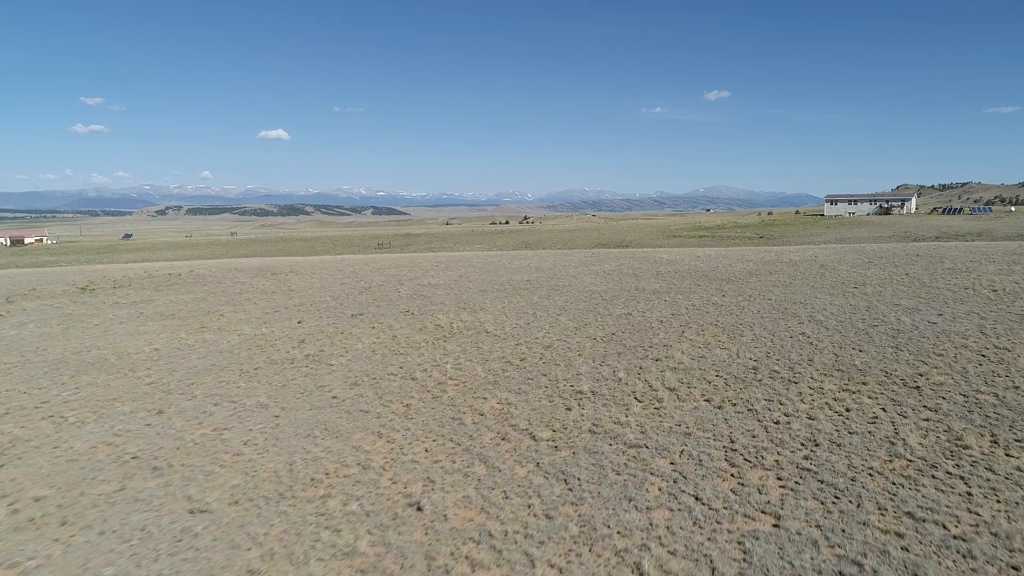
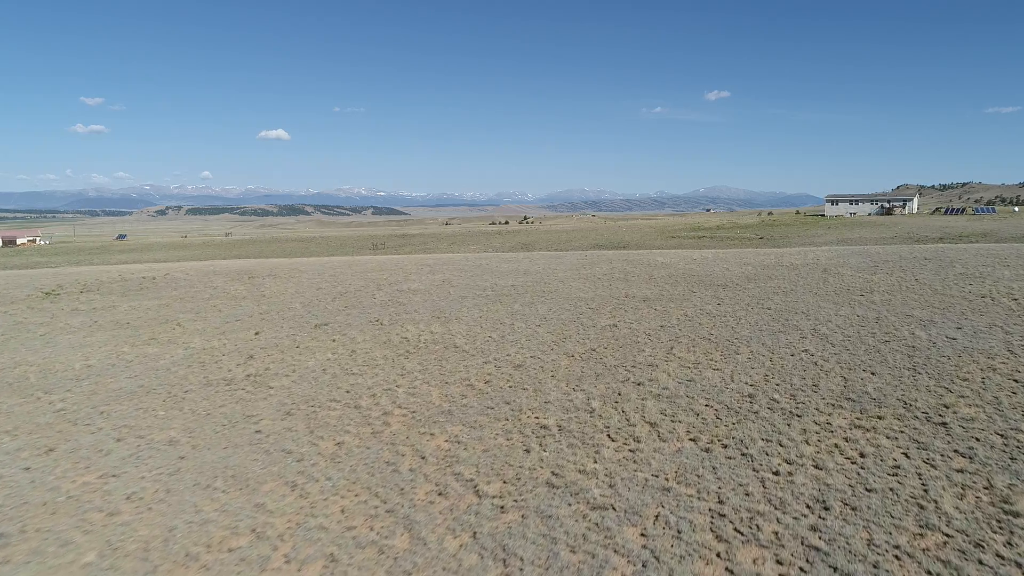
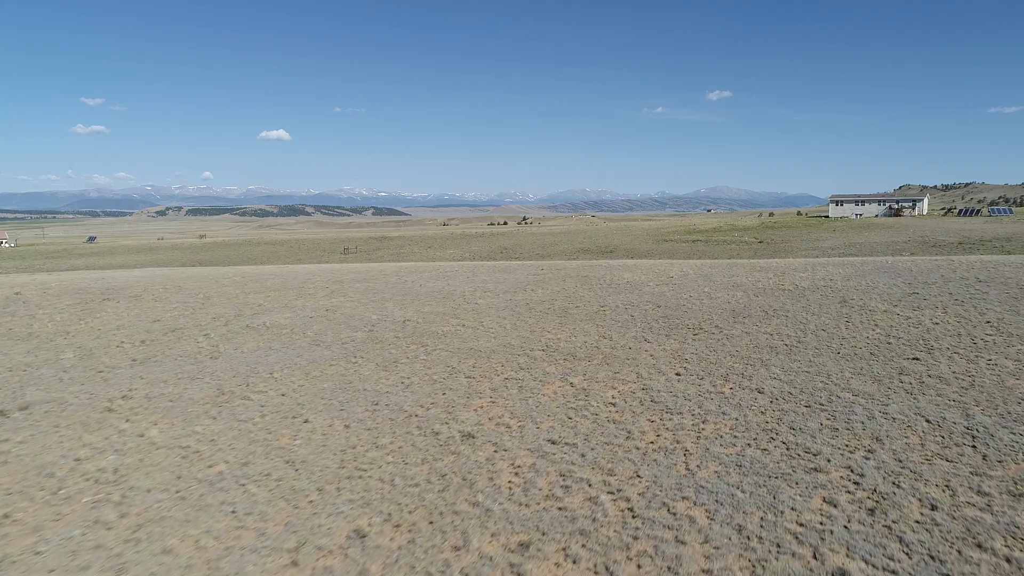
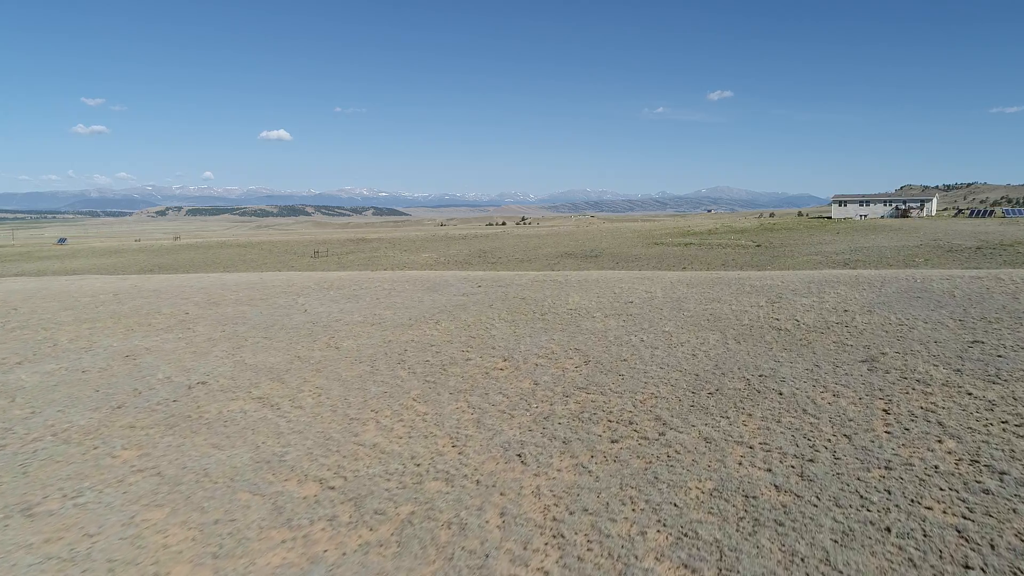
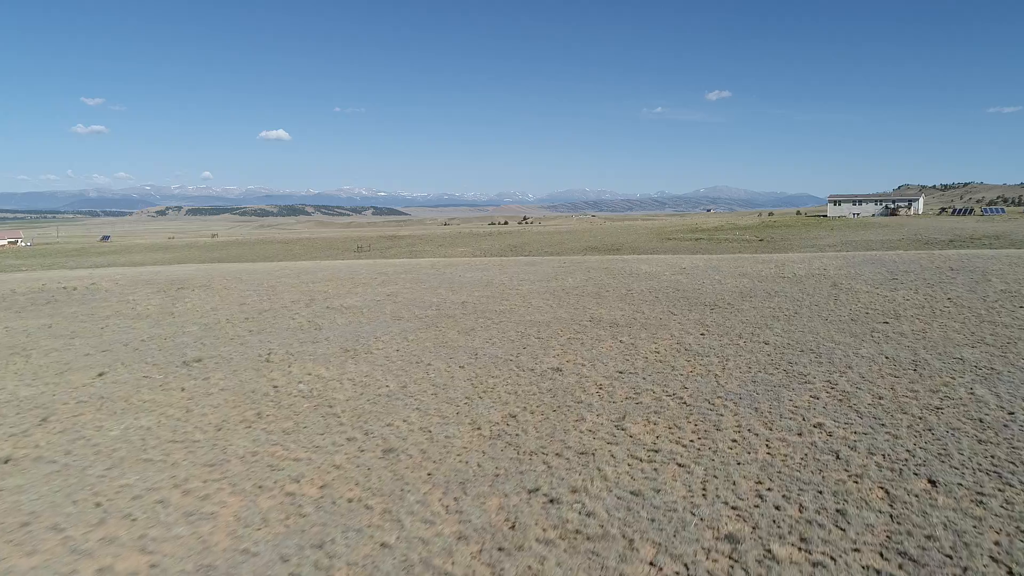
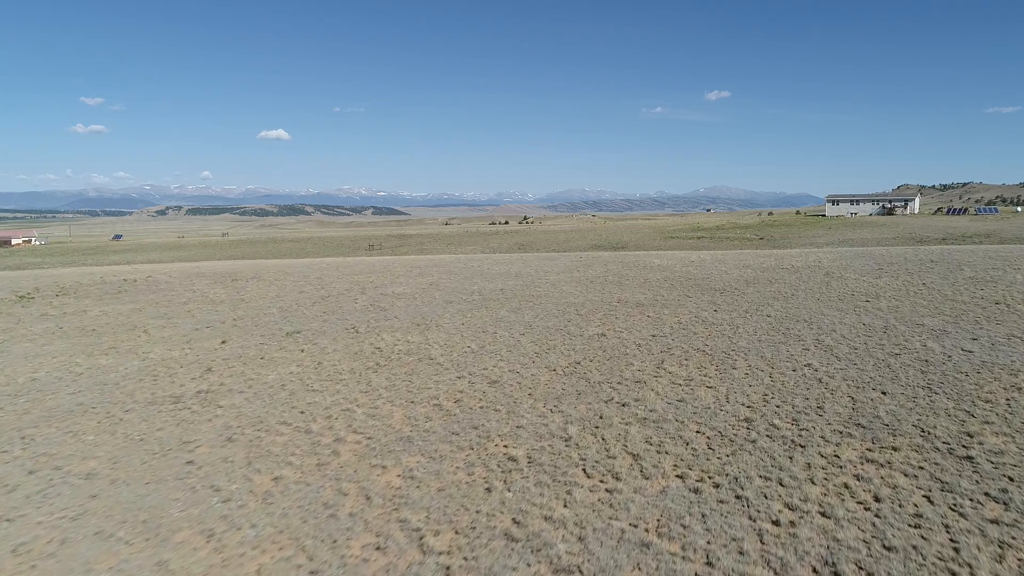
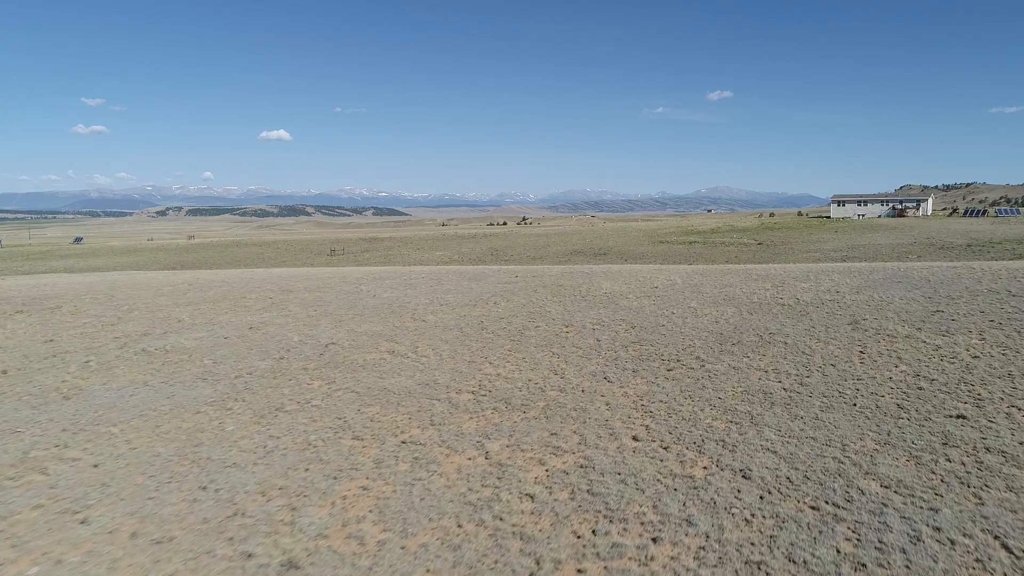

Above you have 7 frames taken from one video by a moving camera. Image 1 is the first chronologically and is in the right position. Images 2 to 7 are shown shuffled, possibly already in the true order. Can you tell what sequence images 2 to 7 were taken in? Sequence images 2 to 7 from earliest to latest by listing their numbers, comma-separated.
2, 6, 5, 3, 7, 4
